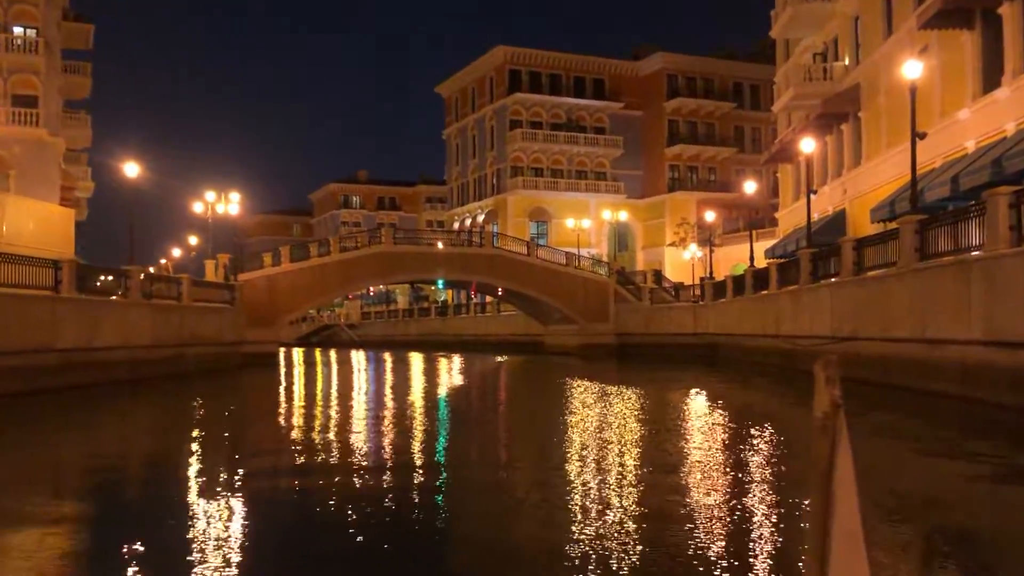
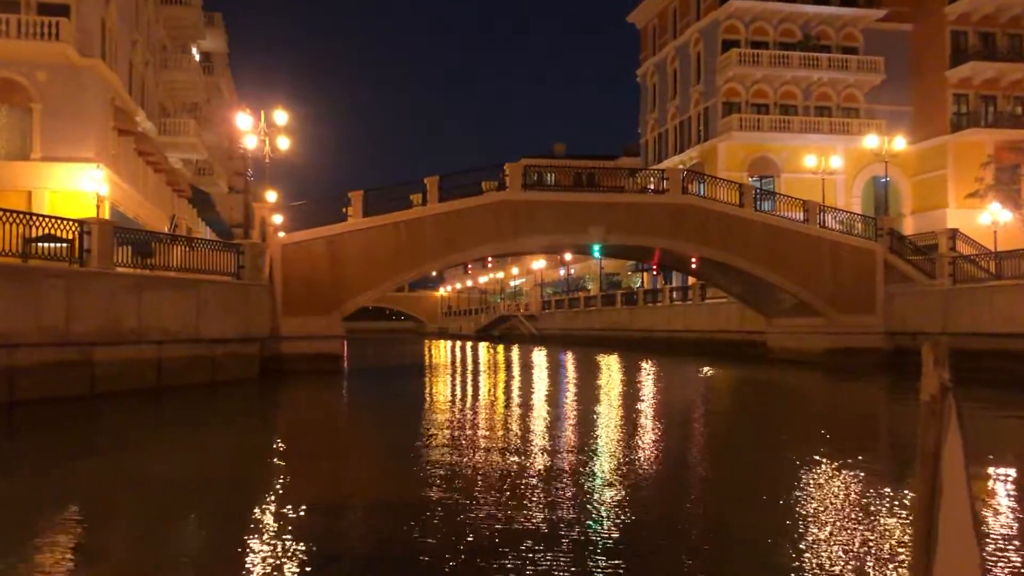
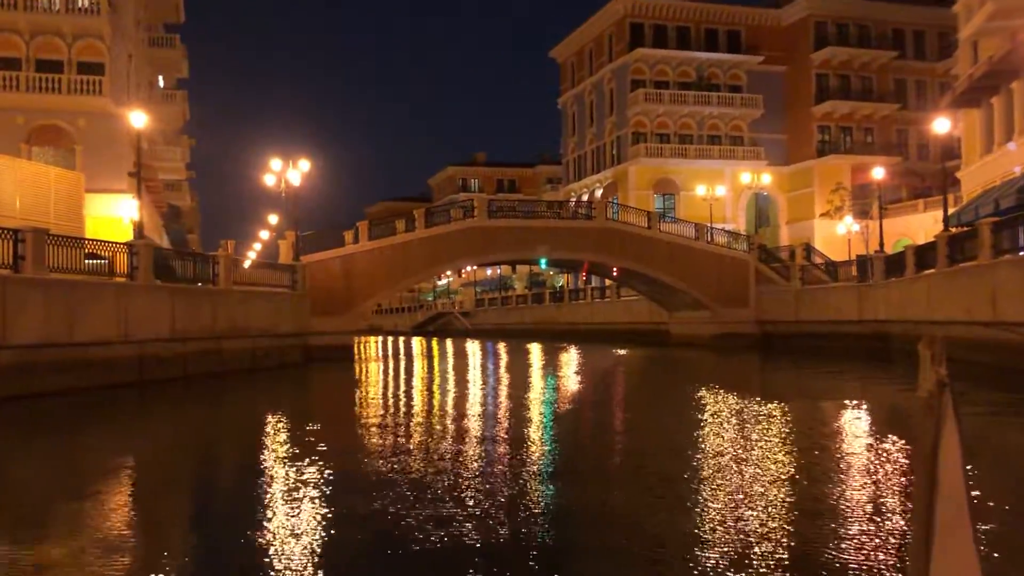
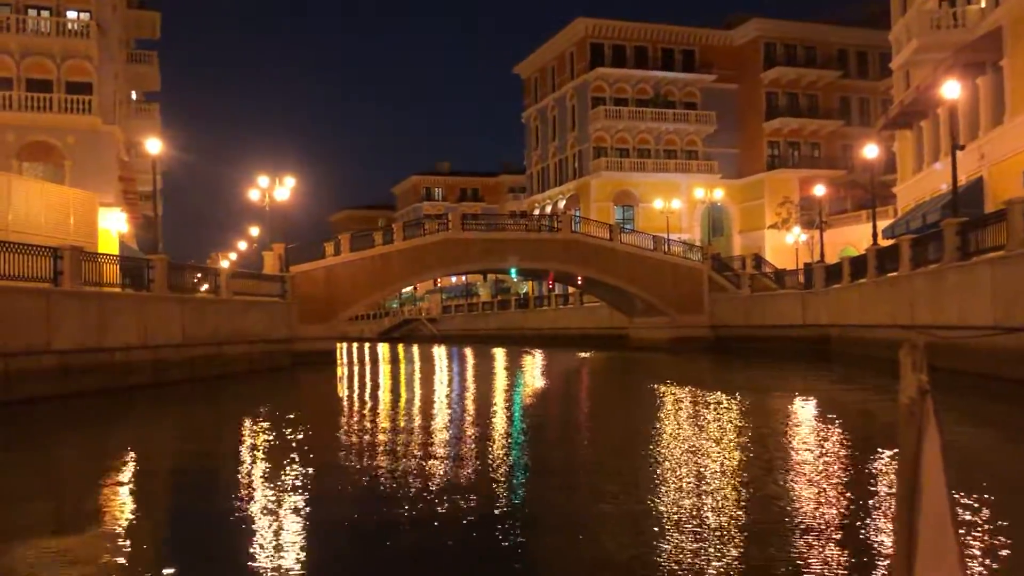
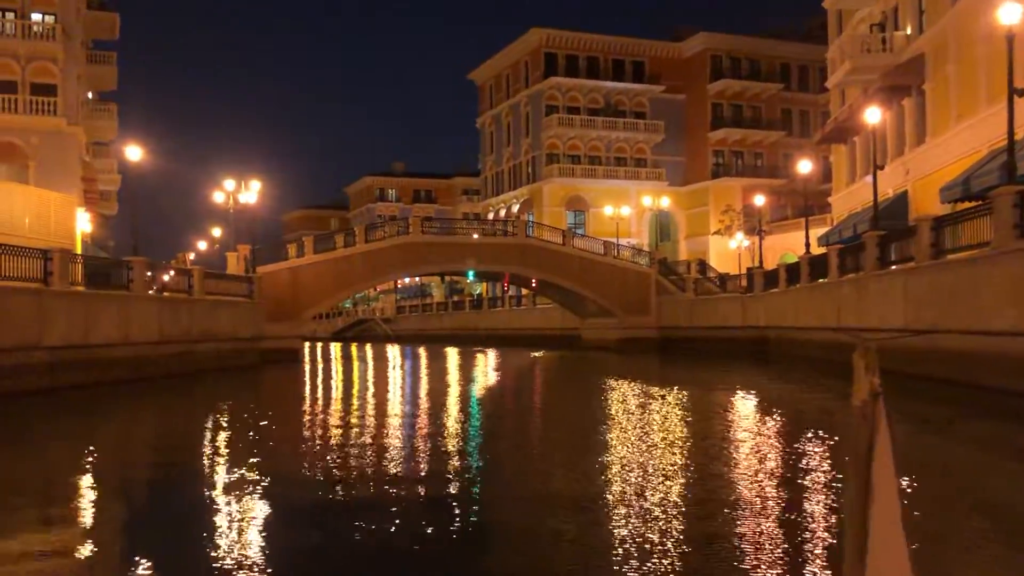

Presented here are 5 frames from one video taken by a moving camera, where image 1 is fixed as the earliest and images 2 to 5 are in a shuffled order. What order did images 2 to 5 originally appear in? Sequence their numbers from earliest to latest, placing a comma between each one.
5, 4, 3, 2
